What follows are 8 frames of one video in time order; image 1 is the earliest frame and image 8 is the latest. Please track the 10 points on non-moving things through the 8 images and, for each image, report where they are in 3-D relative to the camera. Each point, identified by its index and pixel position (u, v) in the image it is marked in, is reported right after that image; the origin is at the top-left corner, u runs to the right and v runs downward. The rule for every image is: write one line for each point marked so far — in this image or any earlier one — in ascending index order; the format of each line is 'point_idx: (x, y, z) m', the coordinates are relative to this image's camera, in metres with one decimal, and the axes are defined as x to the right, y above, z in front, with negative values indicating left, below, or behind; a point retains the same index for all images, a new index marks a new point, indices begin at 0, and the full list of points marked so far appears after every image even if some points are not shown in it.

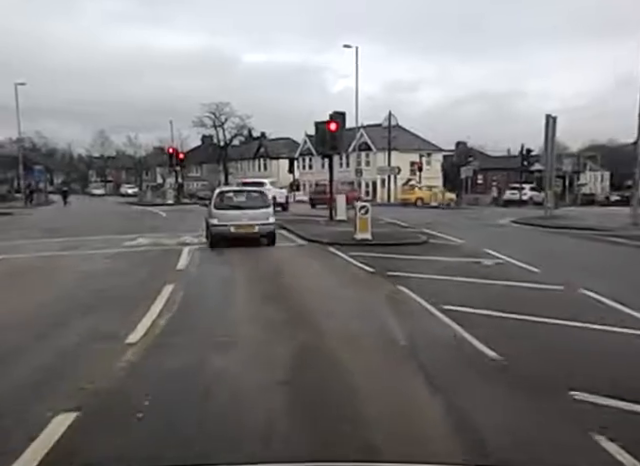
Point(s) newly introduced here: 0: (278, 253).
0: (-1.2, -0.6, +18.0) m
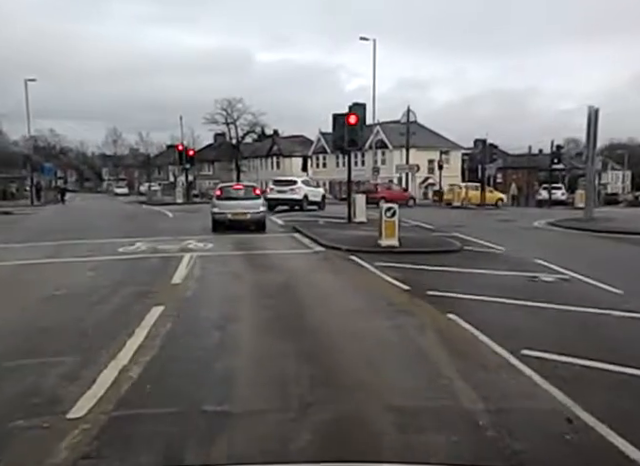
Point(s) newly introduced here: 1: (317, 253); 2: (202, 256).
0: (-0.7, -0.7, +15.6) m
1: (-0.1, -0.5, +17.3) m
2: (-3.1, -0.6, +17.3) m
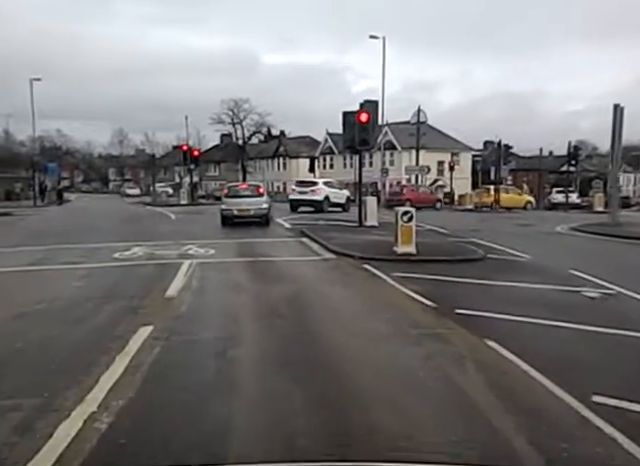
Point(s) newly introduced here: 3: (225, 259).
0: (-0.4, -0.8, +14.2) m
1: (+0.2, -0.7, +15.9) m
2: (-2.9, -0.8, +16.0) m
3: (-2.5, -0.7, +16.8) m
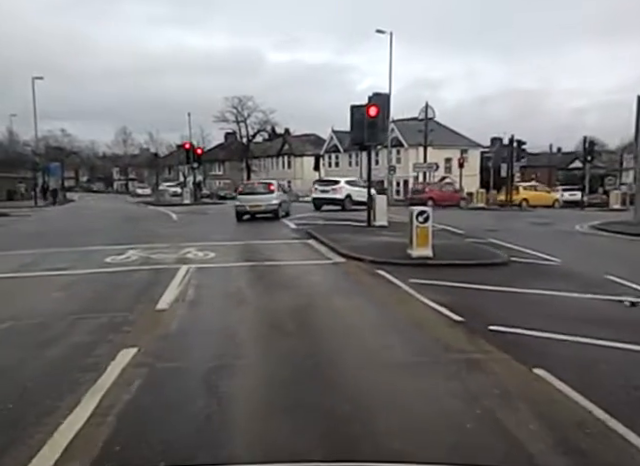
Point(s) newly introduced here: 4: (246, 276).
0: (-0.2, -0.9, +13.0) m
1: (+0.4, -0.7, +14.6) m
2: (-2.7, -0.8, +14.8) m
3: (-2.3, -0.7, +15.6) m
4: (-1.5, -0.9, +13.3) m
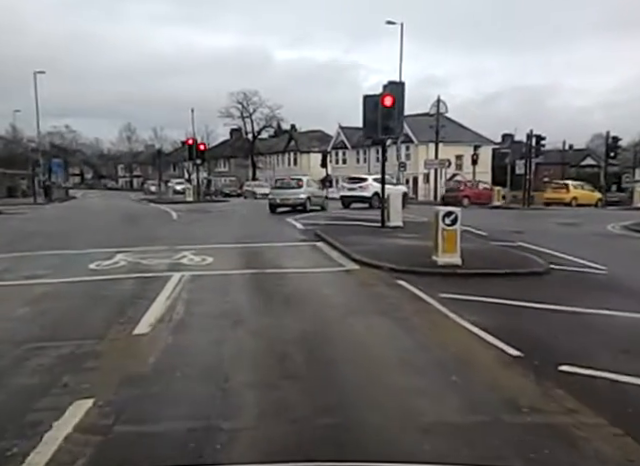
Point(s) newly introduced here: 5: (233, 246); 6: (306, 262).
0: (0.0, -1.0, +11.1) m
1: (+0.6, -0.8, +12.8) m
2: (-2.5, -0.9, +12.9) m
3: (-2.1, -0.8, +13.7) m
4: (-1.3, -1.0, +11.5) m
5: (-2.5, -0.4, +18.3) m
6: (-0.3, -0.7, +14.6) m
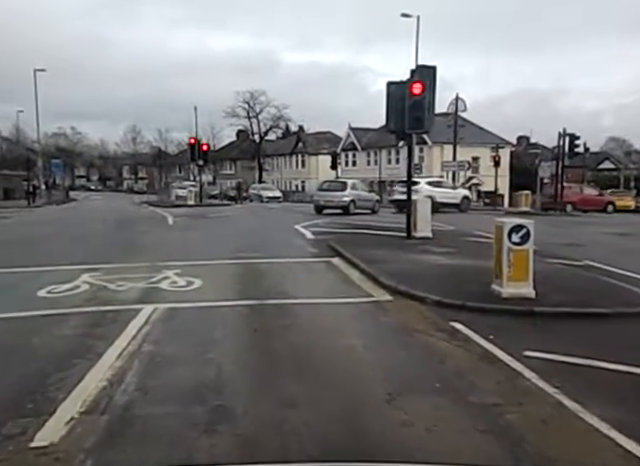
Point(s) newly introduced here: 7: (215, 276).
0: (+0.3, -1.3, +7.7) m
1: (+0.9, -1.1, +9.4) m
2: (-2.2, -1.2, +9.6) m
3: (-1.7, -1.1, +10.4) m
4: (-1.0, -1.3, +8.1) m
5: (-2.1, -0.7, +14.9) m
6: (0.0, -1.0, +11.2) m
7: (-2.1, -0.9, +12.8) m
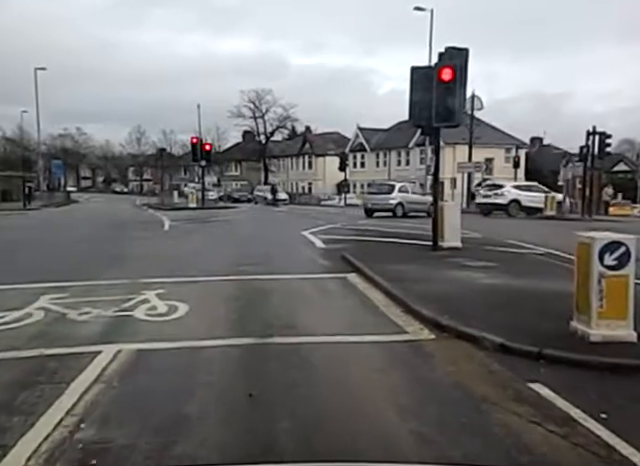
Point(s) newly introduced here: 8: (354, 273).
0: (+0.5, -1.5, +5.2) m
1: (+1.1, -1.3, +6.9) m
2: (-1.9, -1.4, +7.1) m
3: (-1.5, -1.3, +7.9) m
4: (-0.8, -1.4, +5.6) m
5: (-1.8, -0.9, +12.5) m
6: (+0.2, -1.2, +8.7) m
7: (-1.8, -1.1, +10.4) m
8: (+0.7, -0.8, +13.1) m
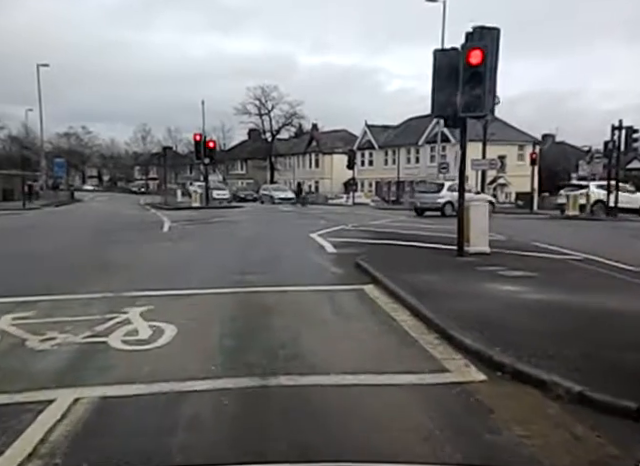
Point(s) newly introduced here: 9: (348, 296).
0: (+0.6, -1.6, +3.5) m
1: (+1.3, -1.4, +5.1) m
2: (-1.8, -1.5, +5.4) m
3: (-1.3, -1.4, +6.2) m
4: (-0.7, -1.6, +3.9) m
5: (-1.6, -1.0, +10.8) m
6: (+0.4, -1.3, +7.0) m
7: (-1.6, -1.2, +8.7) m
8: (+0.9, -0.9, +11.4) m
9: (+0.5, -1.0, +10.5) m
